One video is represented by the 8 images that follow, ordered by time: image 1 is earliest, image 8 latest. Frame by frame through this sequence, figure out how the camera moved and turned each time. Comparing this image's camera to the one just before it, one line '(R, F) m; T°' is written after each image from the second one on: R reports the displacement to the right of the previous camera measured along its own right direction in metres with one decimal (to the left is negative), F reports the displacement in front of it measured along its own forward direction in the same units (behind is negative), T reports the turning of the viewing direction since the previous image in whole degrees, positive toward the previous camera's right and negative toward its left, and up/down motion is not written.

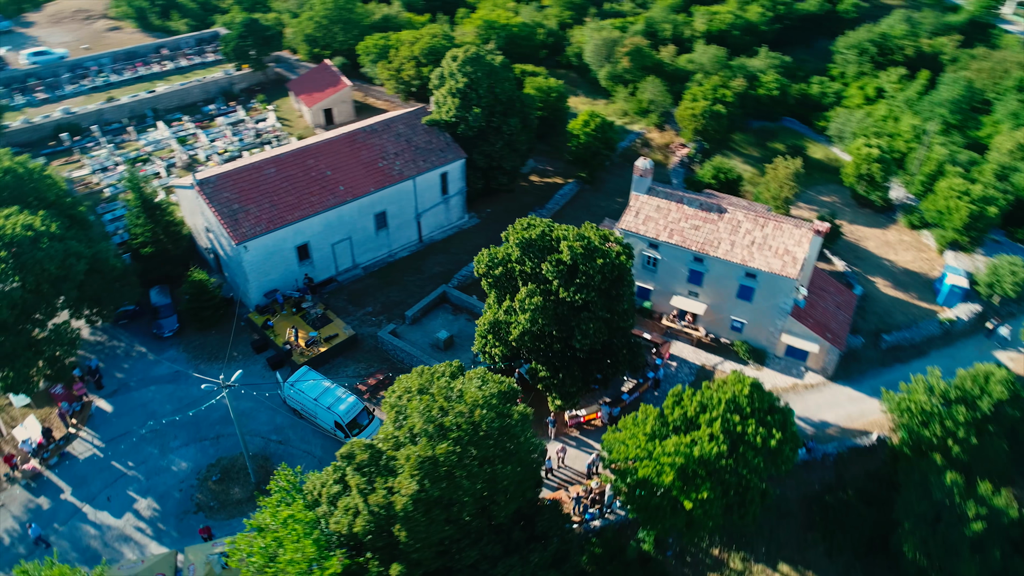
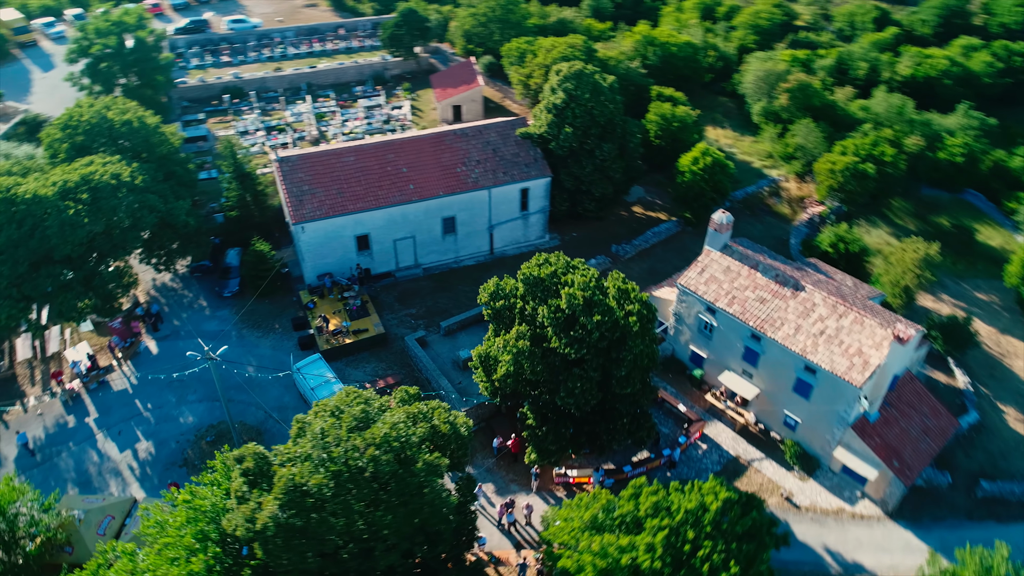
(+8.1, +3.3) m; -16°
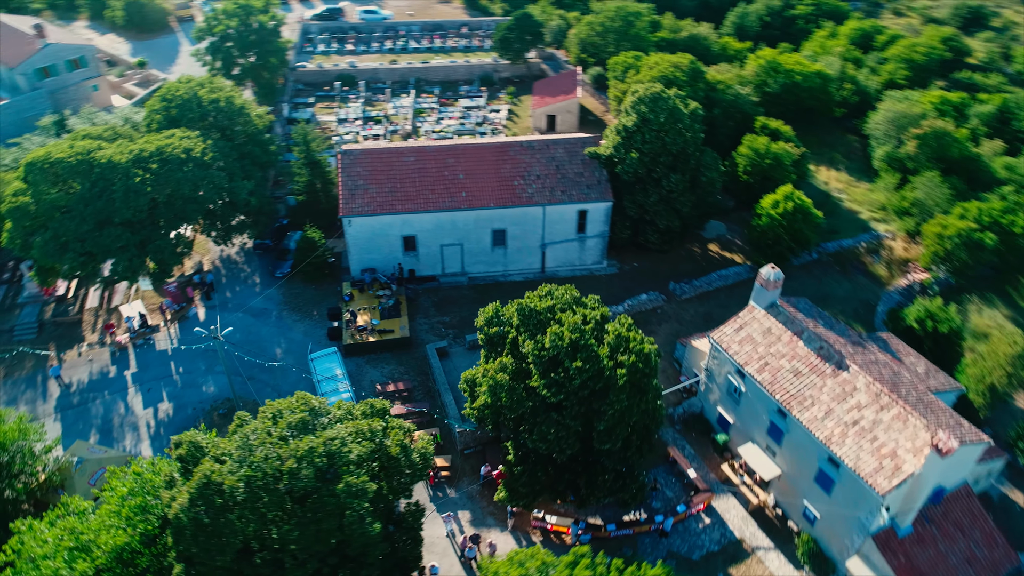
(+5.8, +2.1) m; -11°
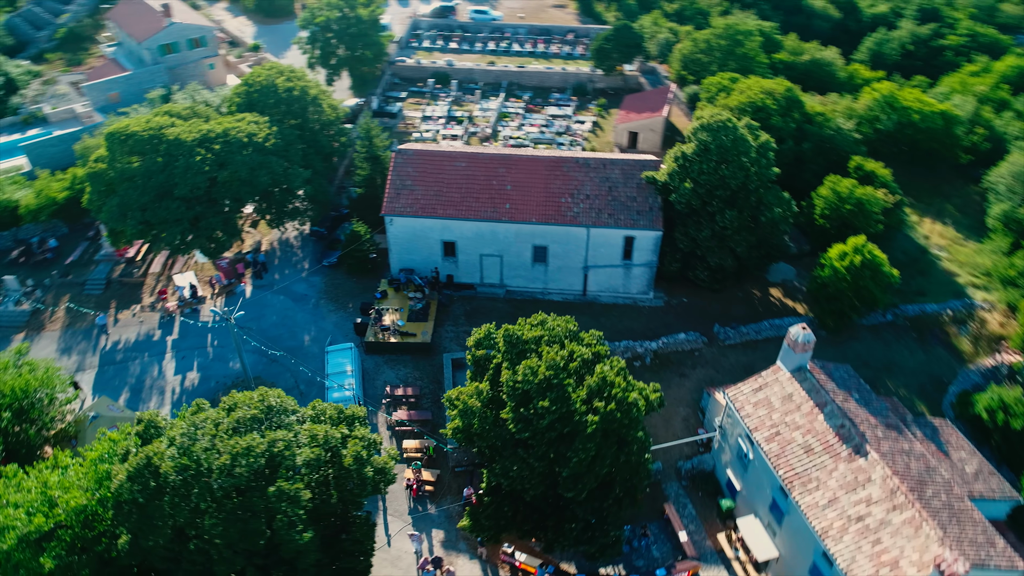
(+5.1, +1.7) m; -10°
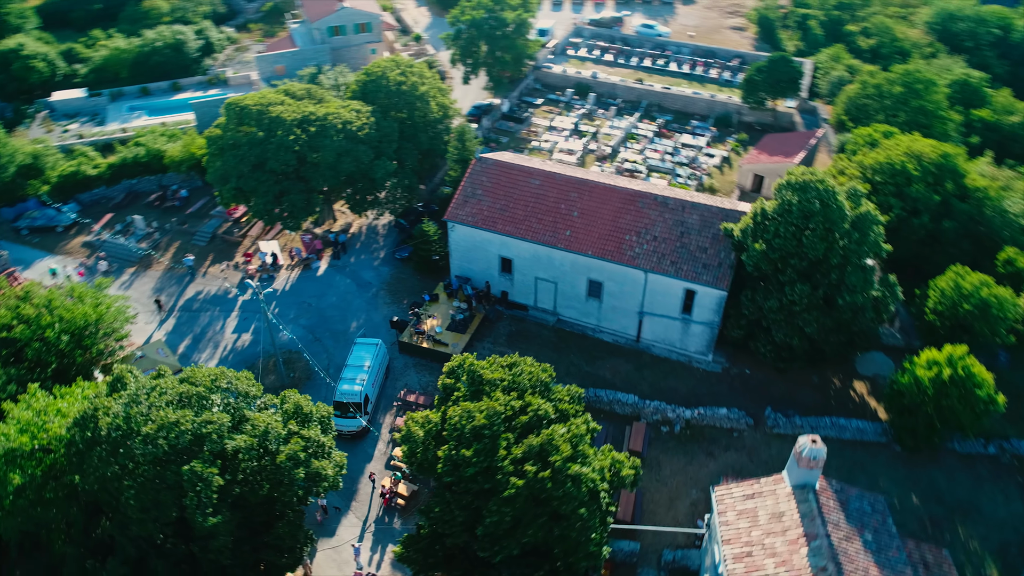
(+7.4, +2.6) m; -15°
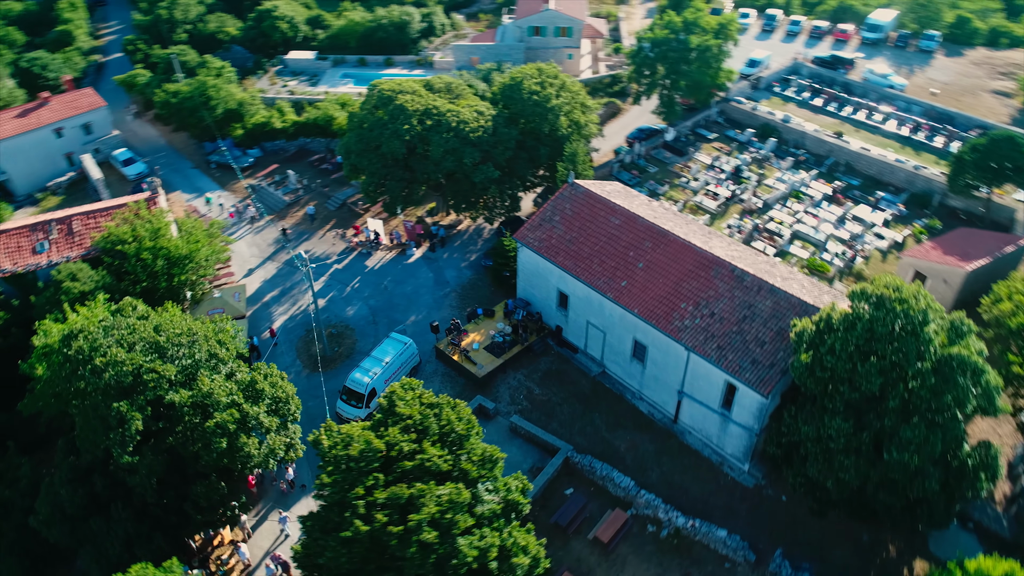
(+9.7, +3.8) m; -19°
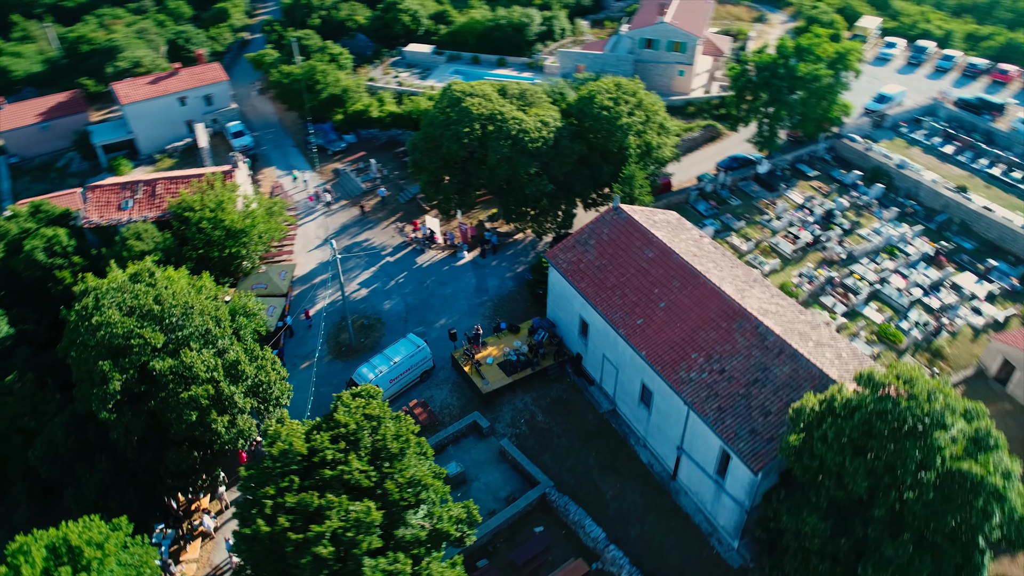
(+5.8, +1.8) m; -11°
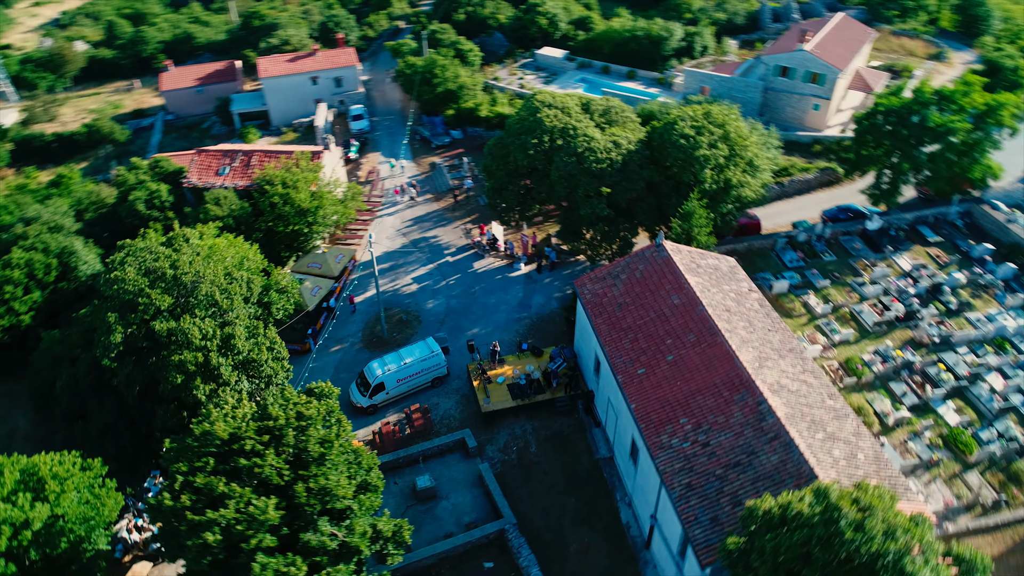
(+6.7, +2.0) m; -13°
